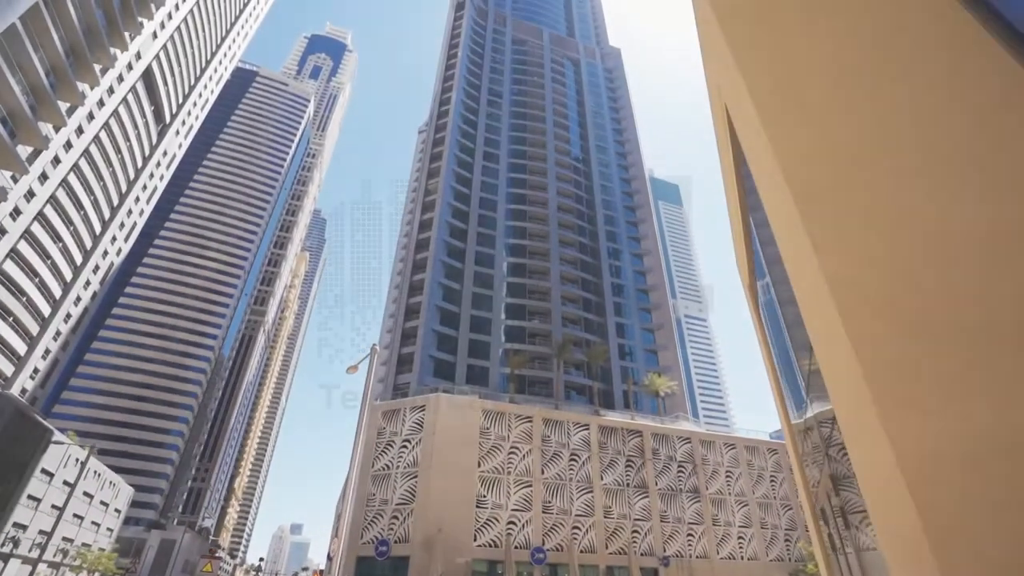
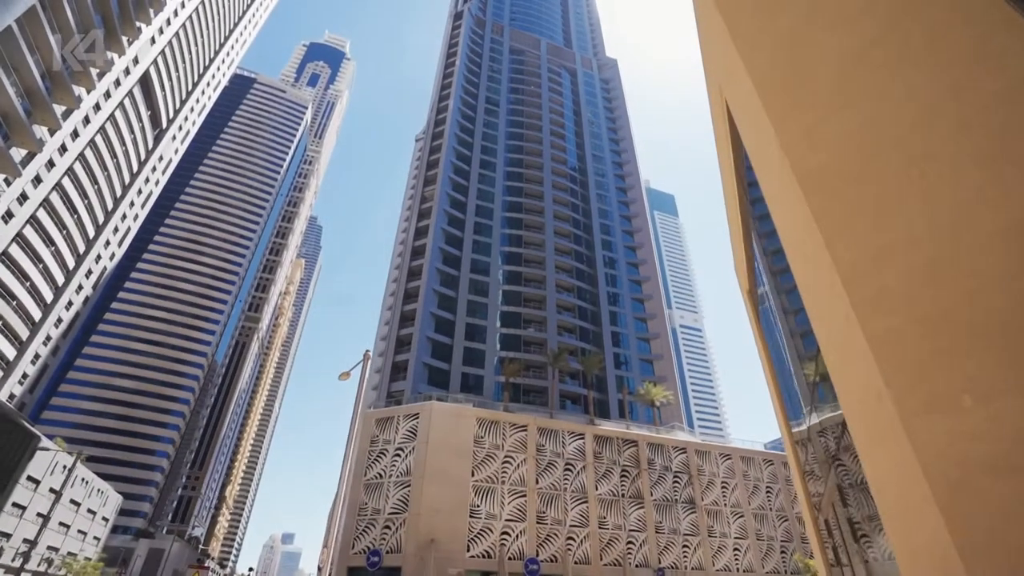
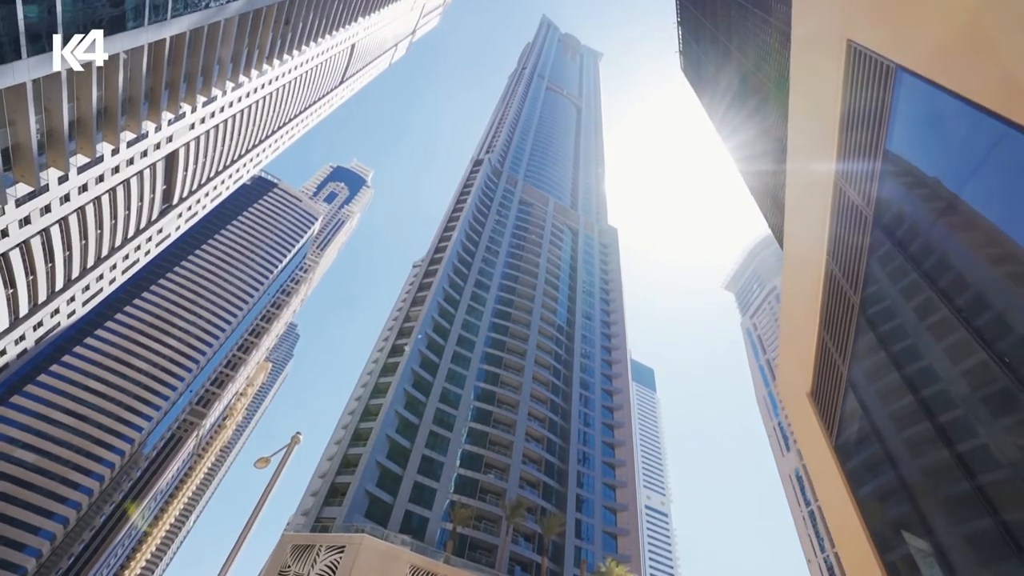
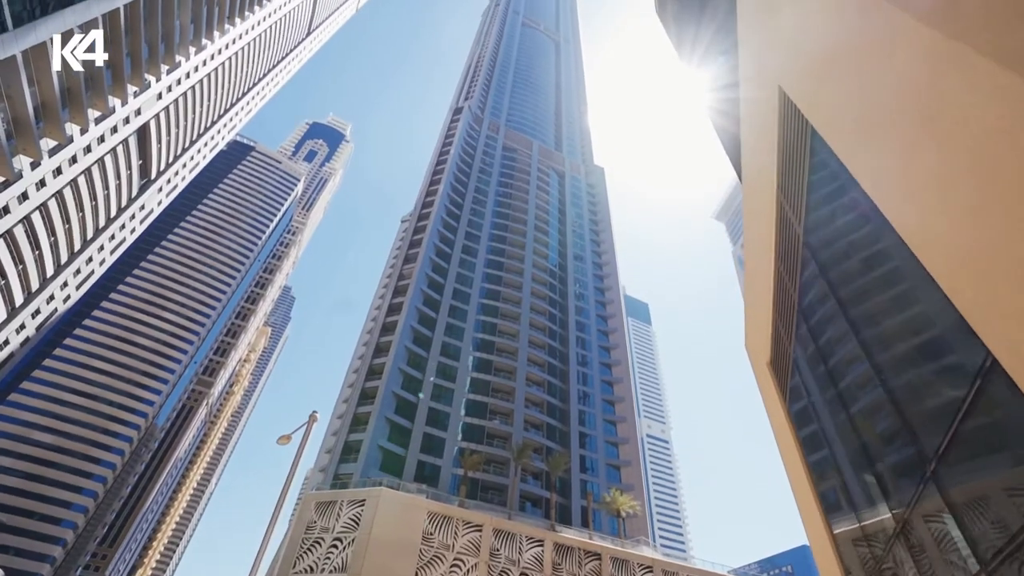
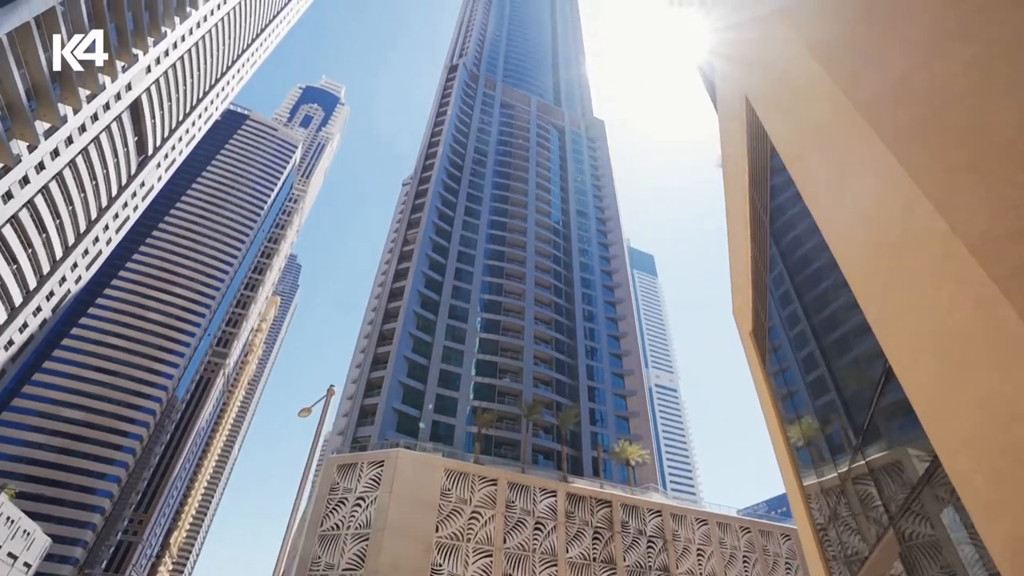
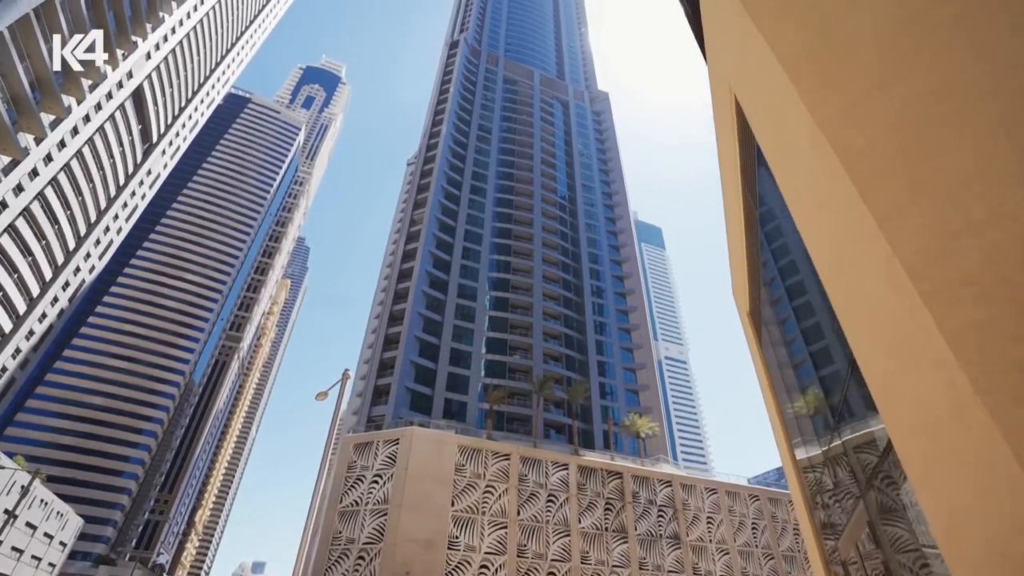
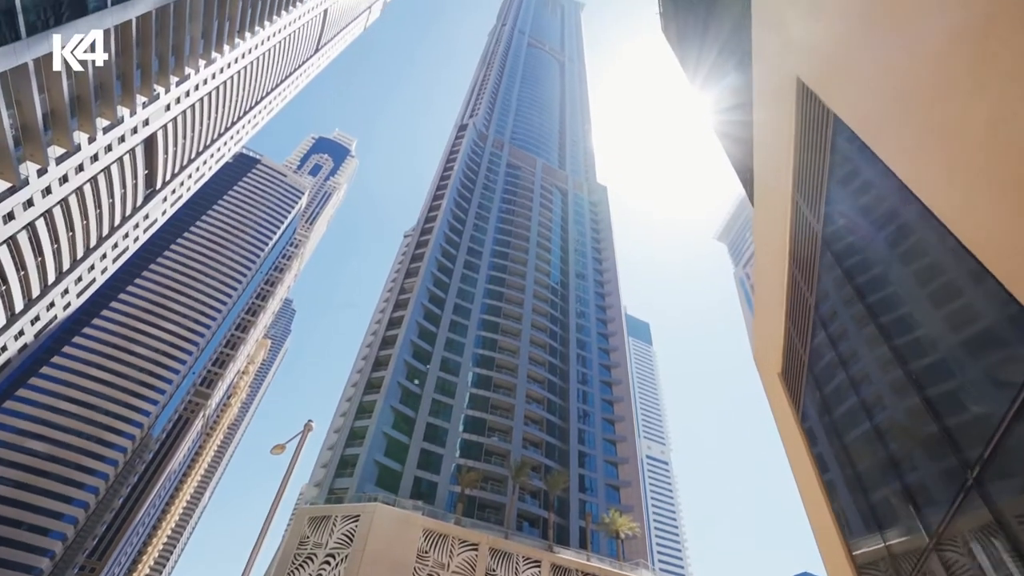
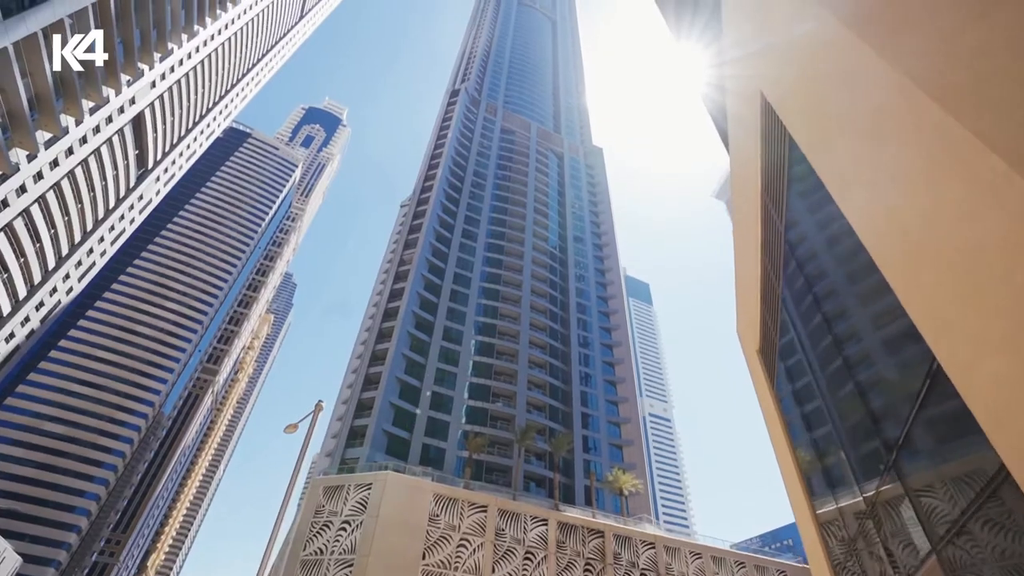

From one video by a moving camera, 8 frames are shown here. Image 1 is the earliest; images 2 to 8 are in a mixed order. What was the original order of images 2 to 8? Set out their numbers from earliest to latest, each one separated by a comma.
2, 6, 5, 8, 4, 7, 3
